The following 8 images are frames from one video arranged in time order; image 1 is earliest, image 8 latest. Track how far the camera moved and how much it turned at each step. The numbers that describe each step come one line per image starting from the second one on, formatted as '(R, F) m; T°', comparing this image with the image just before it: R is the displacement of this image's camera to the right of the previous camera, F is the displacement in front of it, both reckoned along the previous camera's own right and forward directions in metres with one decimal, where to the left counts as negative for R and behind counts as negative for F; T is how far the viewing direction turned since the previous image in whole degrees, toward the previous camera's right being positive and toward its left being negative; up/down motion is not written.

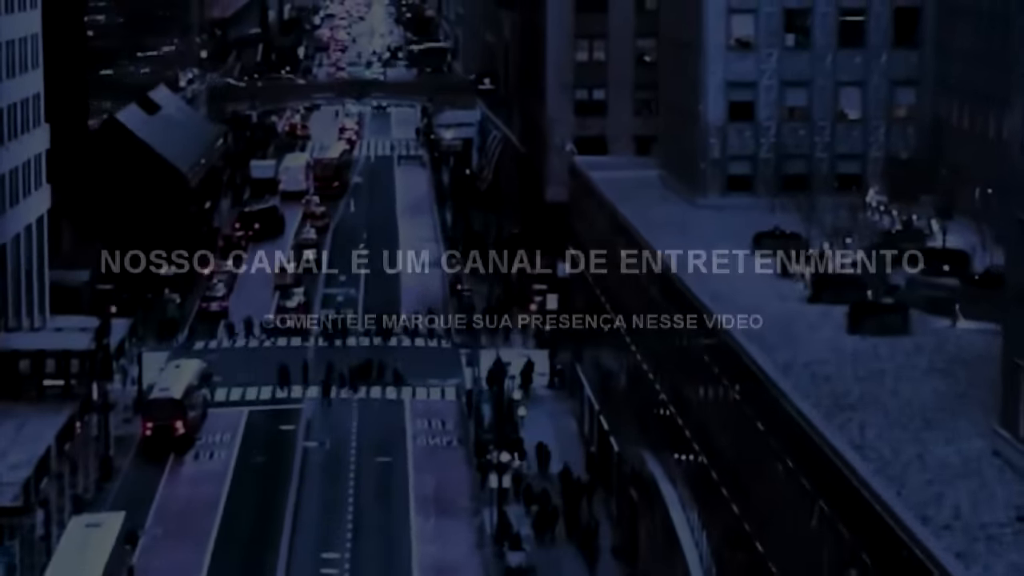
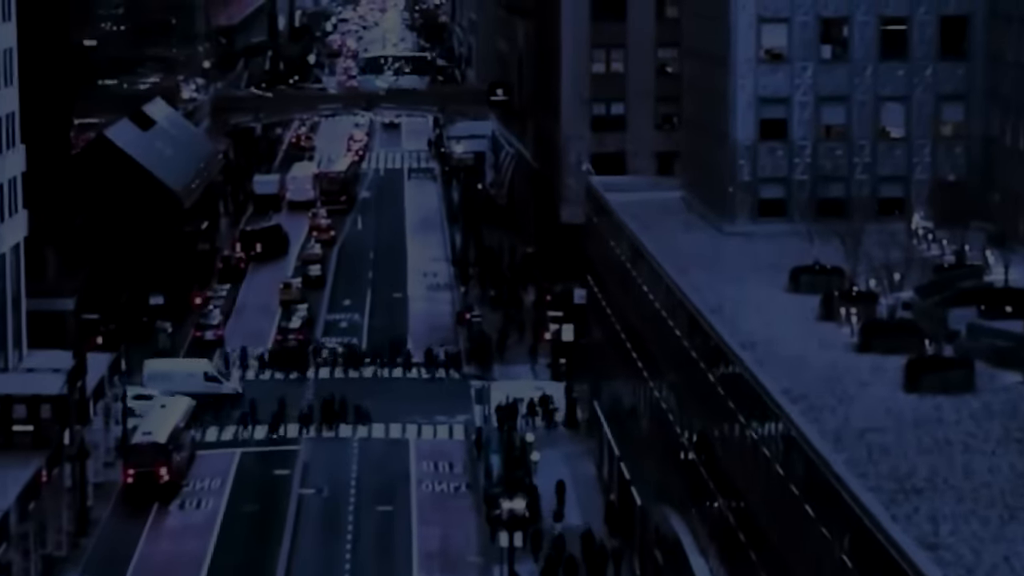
(+0.1, +4.6) m; 0°
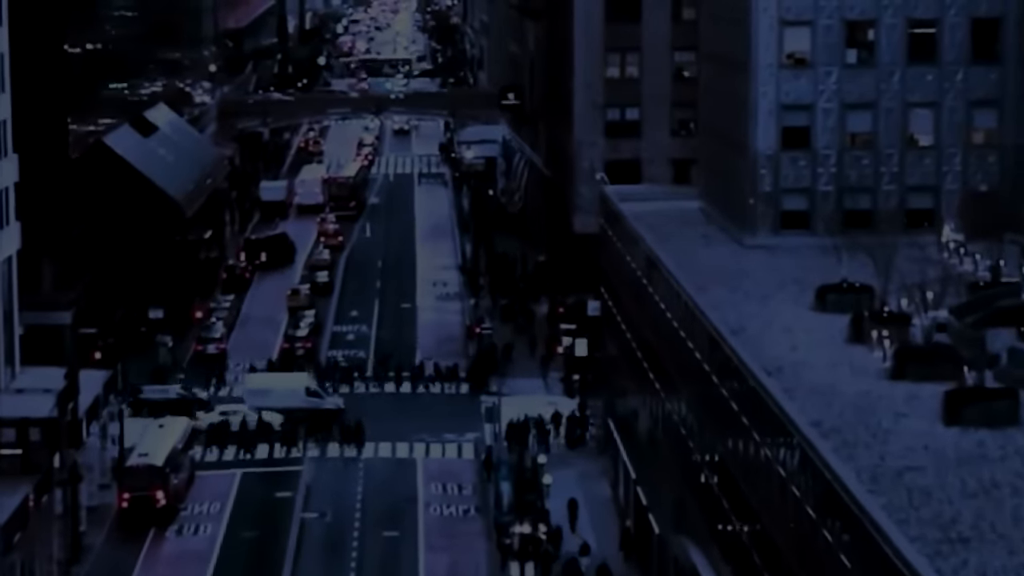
(+0.1, +2.2) m; 0°
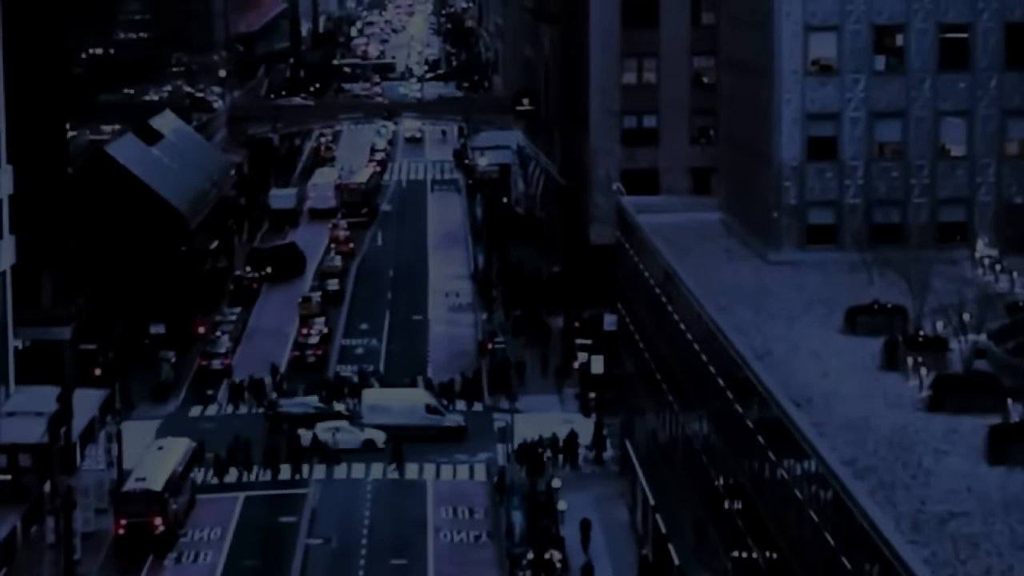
(+0.1, +2.2) m; 0°
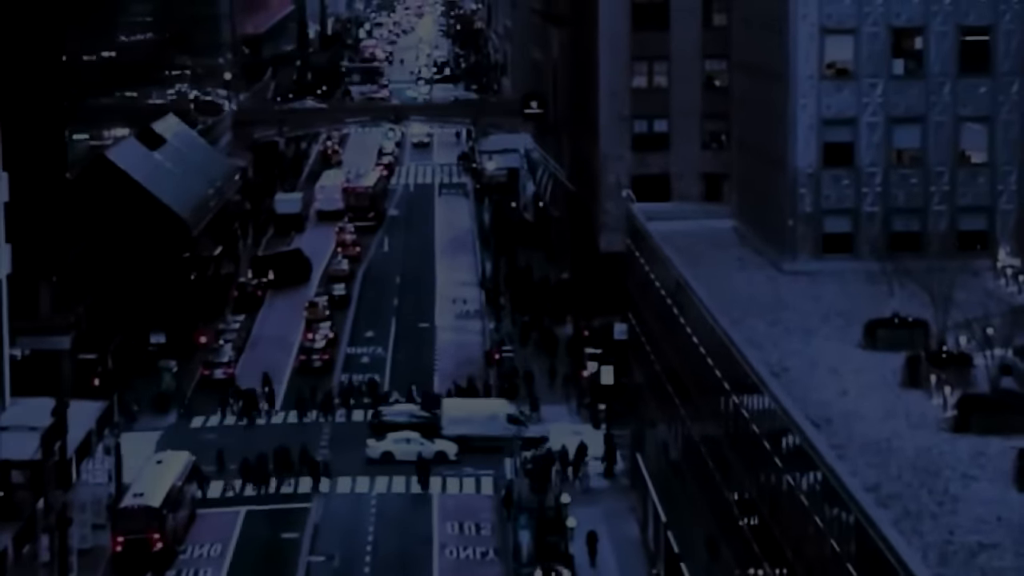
(0.0, +1.3) m; 0°
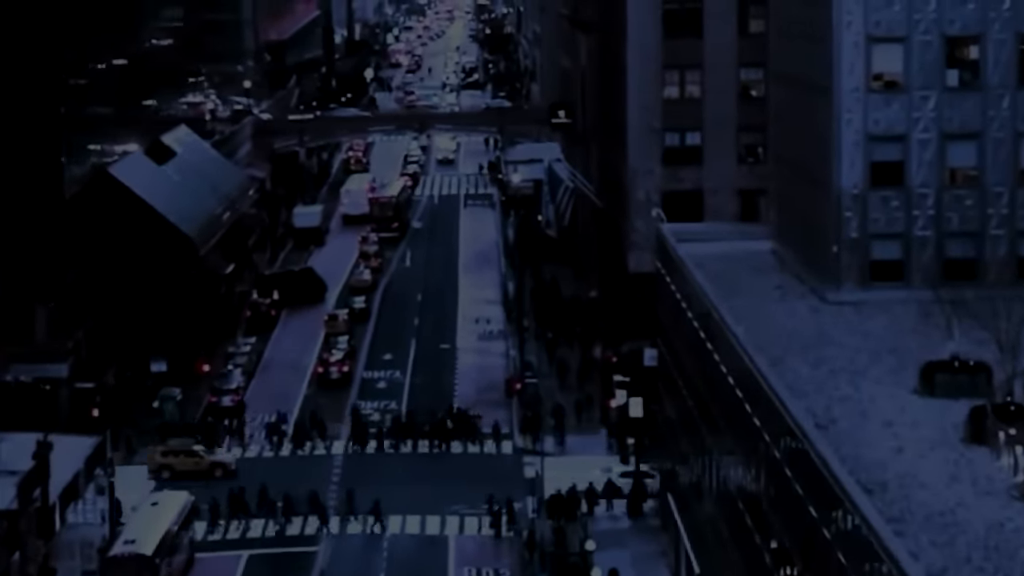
(+0.3, +3.7) m; -1°
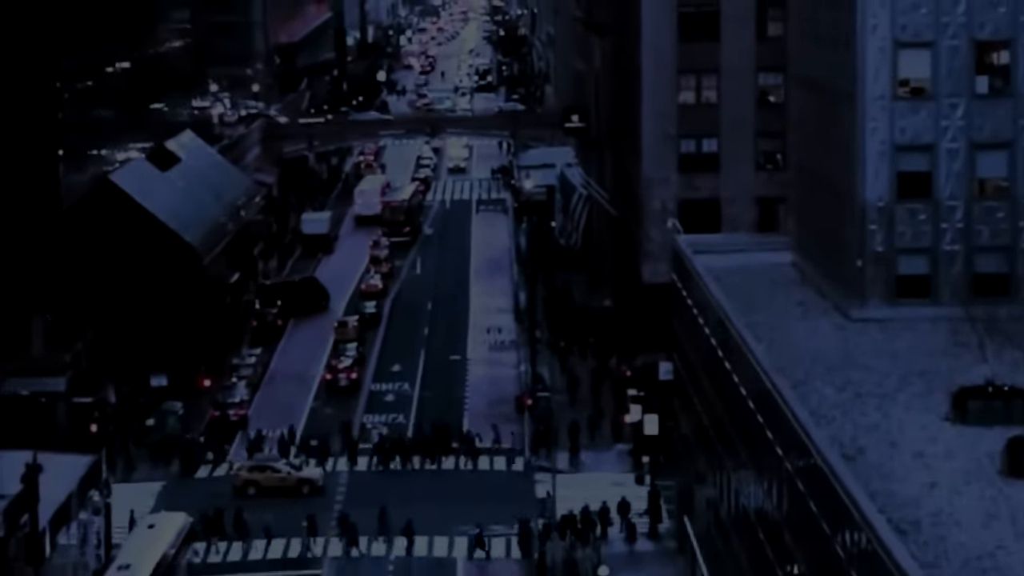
(+0.1, +1.8) m; 0°
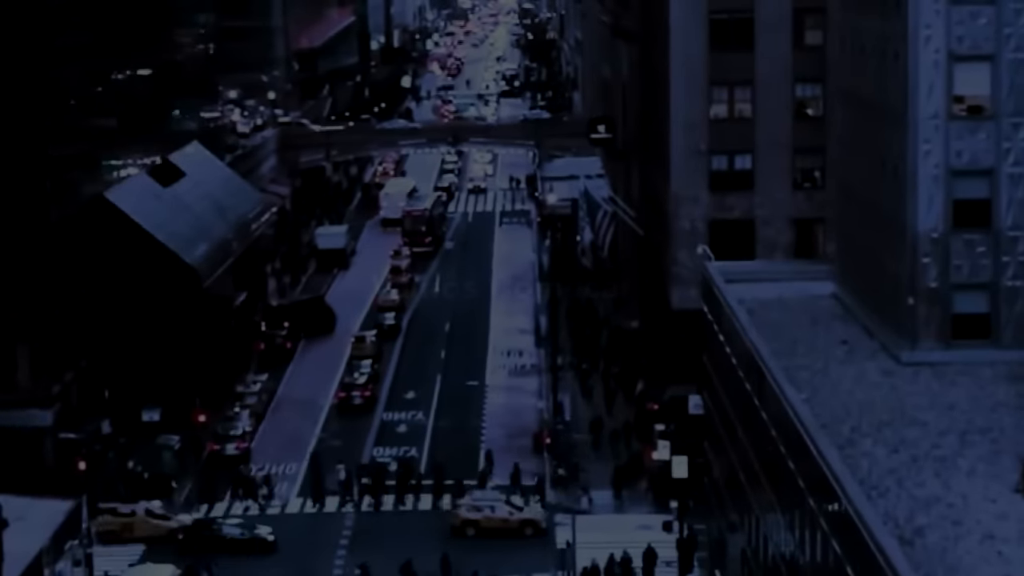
(+0.3, +3.9) m; -1°
